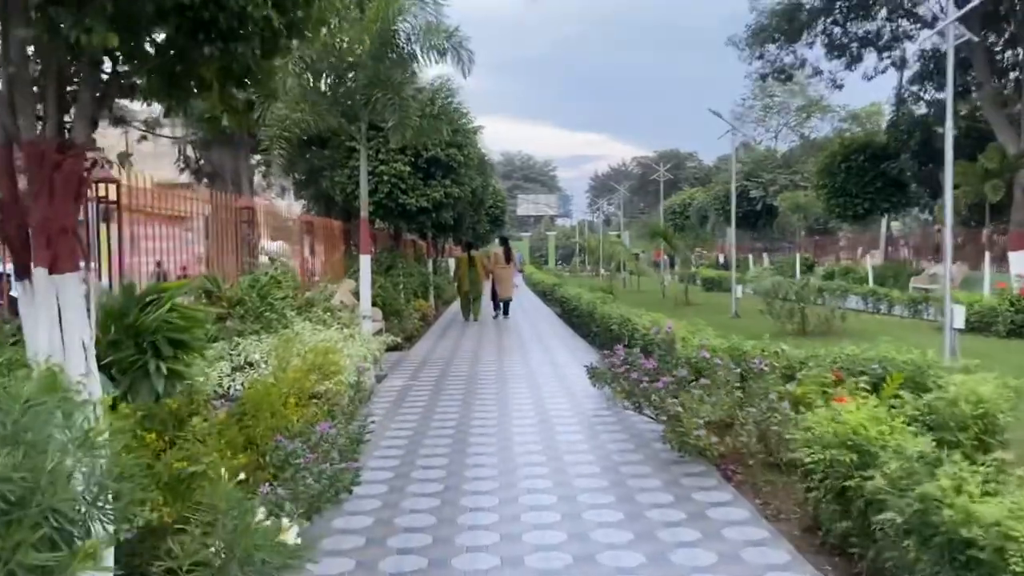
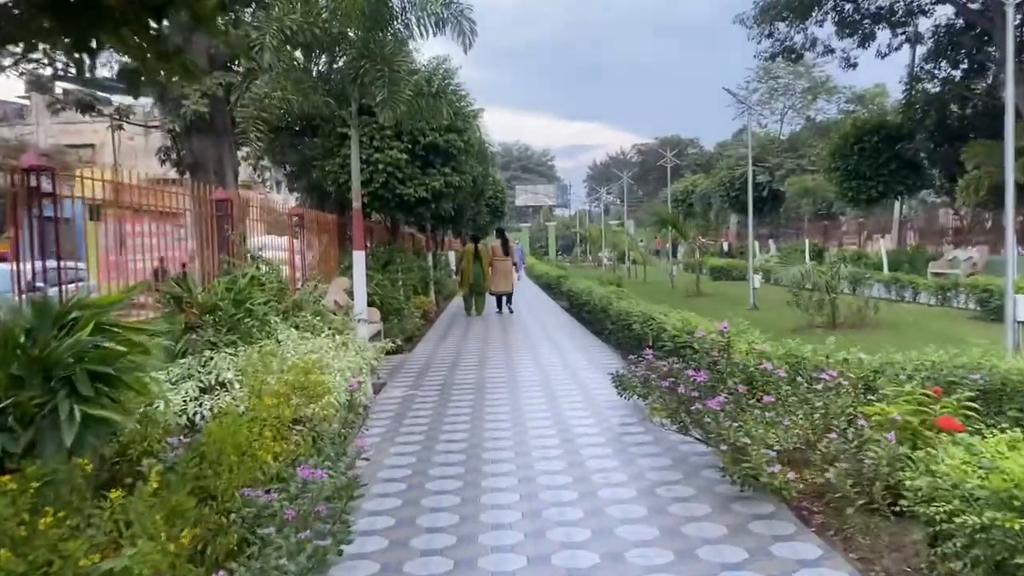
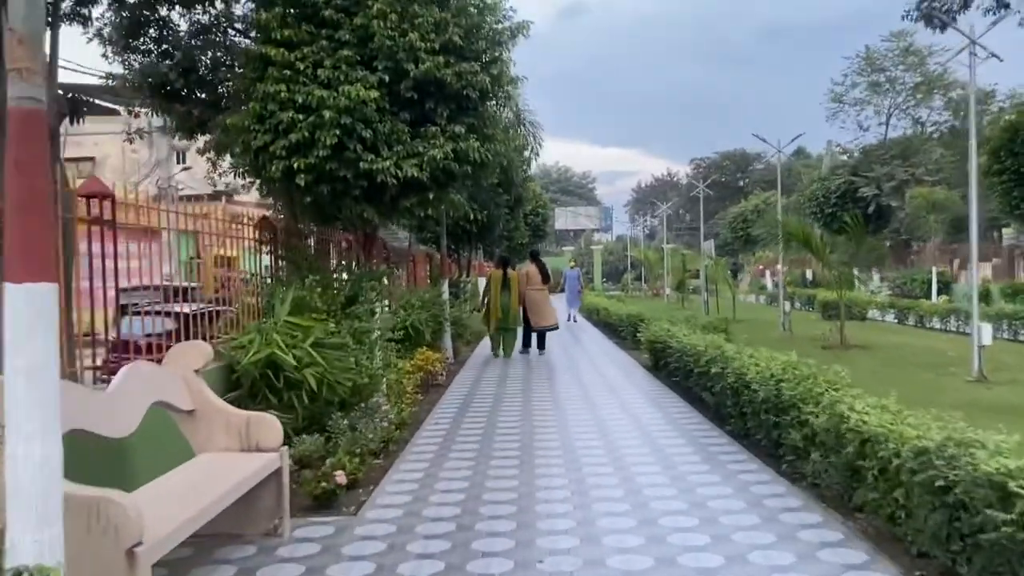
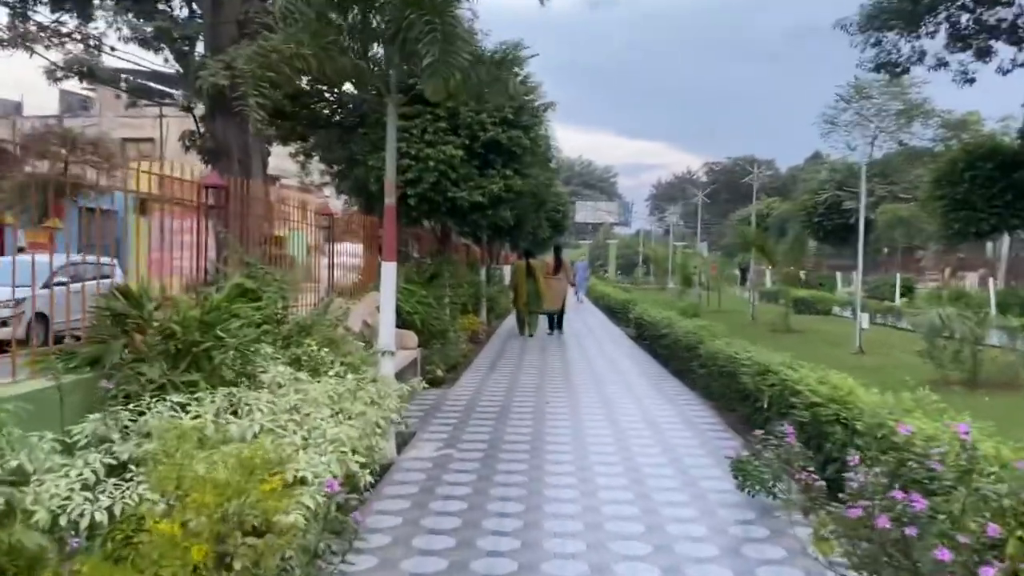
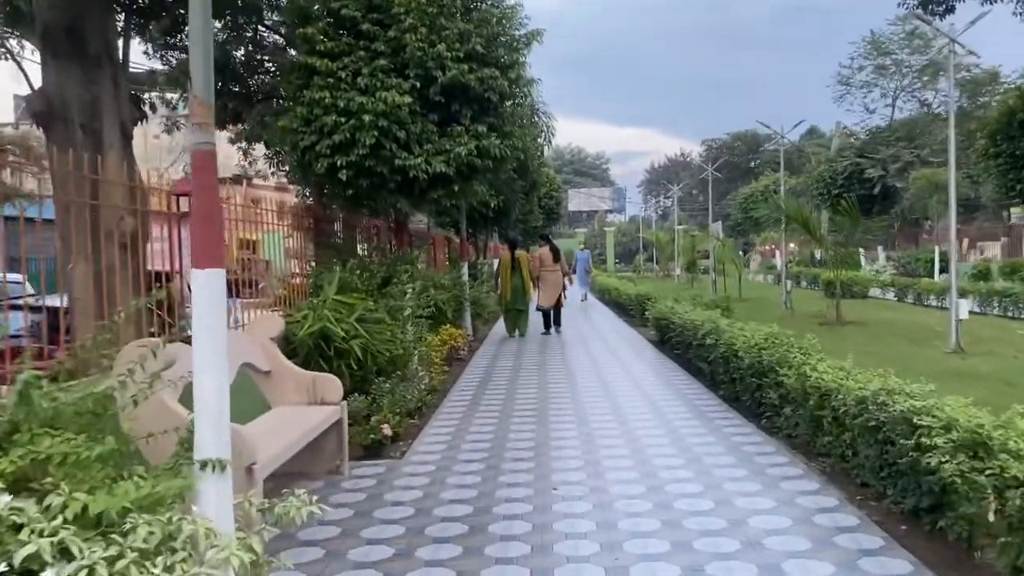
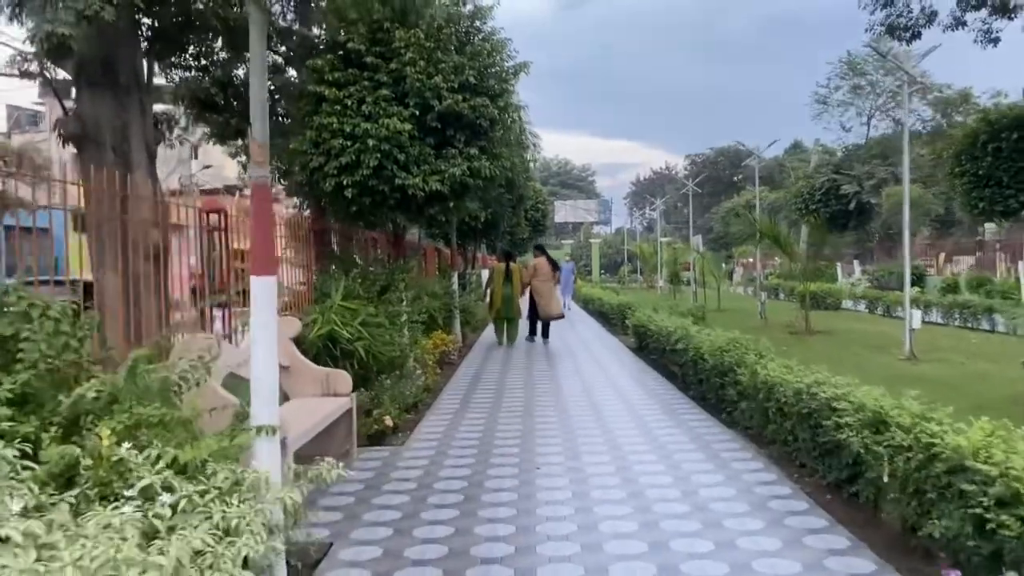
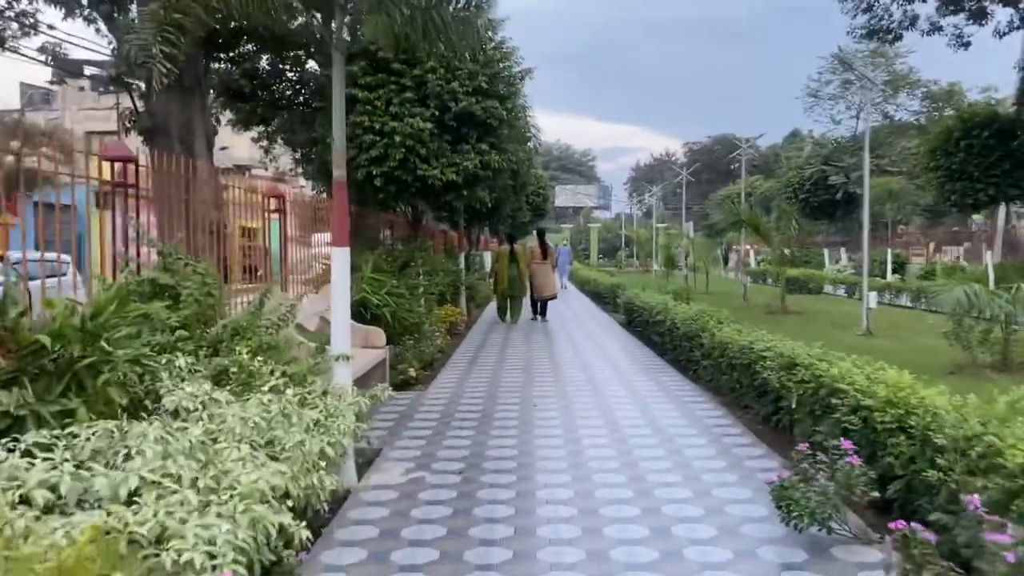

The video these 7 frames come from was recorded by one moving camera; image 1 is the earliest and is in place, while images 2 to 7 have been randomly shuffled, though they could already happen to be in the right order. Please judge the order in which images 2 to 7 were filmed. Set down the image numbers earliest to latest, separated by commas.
2, 4, 7, 6, 5, 3
